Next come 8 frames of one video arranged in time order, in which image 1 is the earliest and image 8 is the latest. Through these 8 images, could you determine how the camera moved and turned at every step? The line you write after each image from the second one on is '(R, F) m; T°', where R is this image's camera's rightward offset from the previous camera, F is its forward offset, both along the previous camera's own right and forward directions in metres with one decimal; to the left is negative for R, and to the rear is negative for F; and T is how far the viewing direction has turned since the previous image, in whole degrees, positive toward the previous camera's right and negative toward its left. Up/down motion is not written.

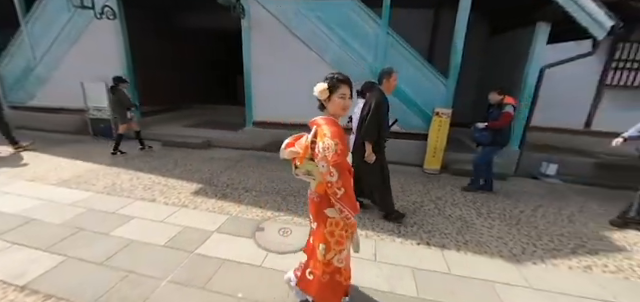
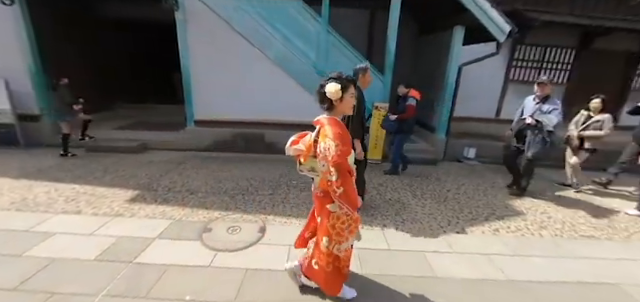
(+0.1, -0.1) m; +10°
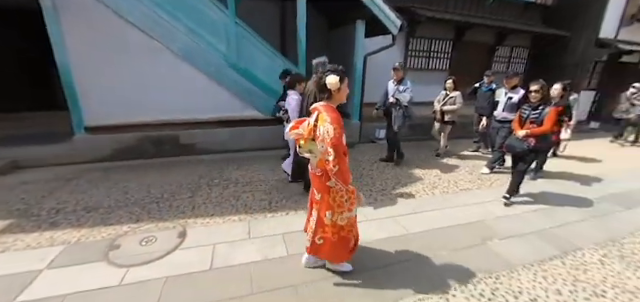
(+0.2, -0.1) m; +14°
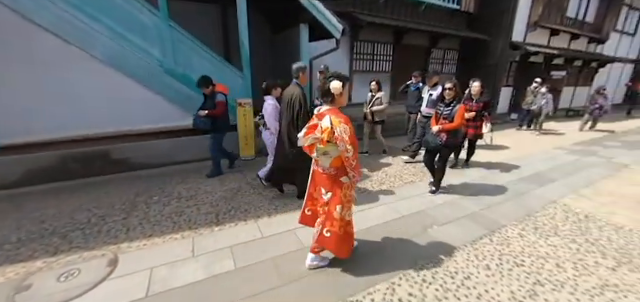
(+0.2, 0.0) m; +9°
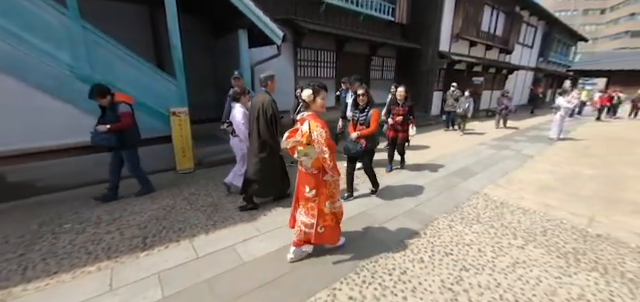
(+0.2, 0.0) m; +10°
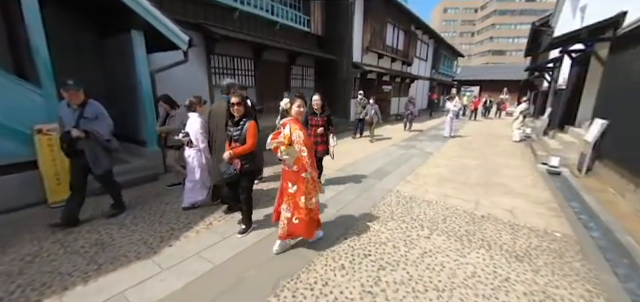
(+0.2, +0.1) m; +15°
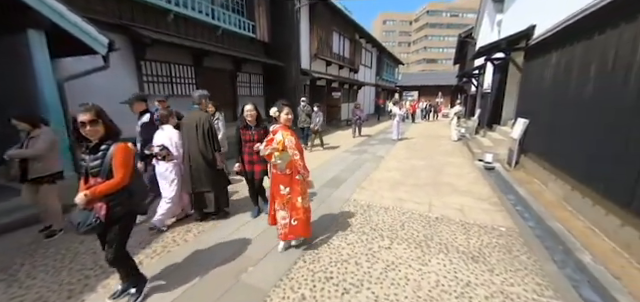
(+0.1, +0.2) m; +10°
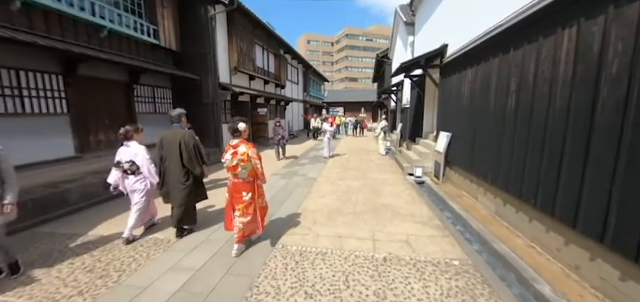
(+0.2, +0.8) m; +16°
